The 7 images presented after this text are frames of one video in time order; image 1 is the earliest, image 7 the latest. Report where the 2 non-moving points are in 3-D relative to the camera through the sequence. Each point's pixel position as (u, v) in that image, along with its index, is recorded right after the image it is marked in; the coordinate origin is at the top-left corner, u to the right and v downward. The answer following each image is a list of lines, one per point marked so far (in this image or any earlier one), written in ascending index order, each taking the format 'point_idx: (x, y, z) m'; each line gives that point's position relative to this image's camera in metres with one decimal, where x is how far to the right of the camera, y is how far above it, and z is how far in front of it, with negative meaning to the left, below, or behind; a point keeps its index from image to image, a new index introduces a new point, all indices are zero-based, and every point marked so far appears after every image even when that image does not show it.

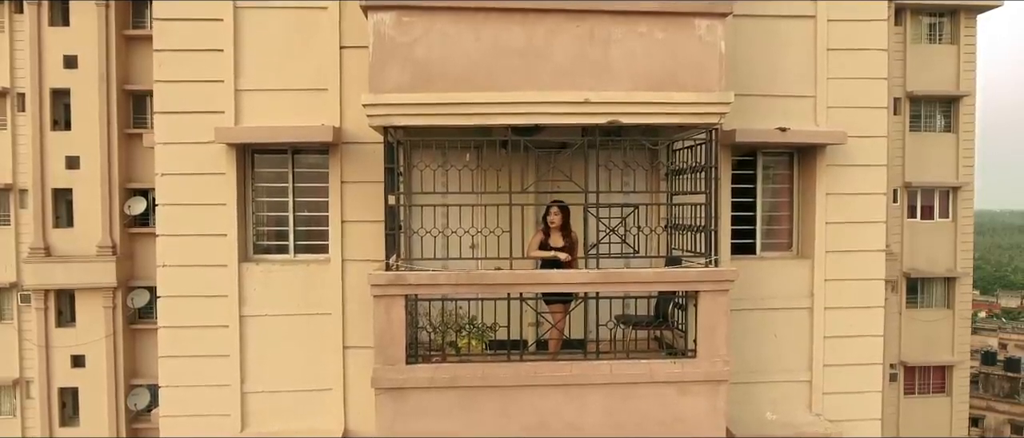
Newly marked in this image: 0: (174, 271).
0: (-2.4, -0.4, +4.1) m
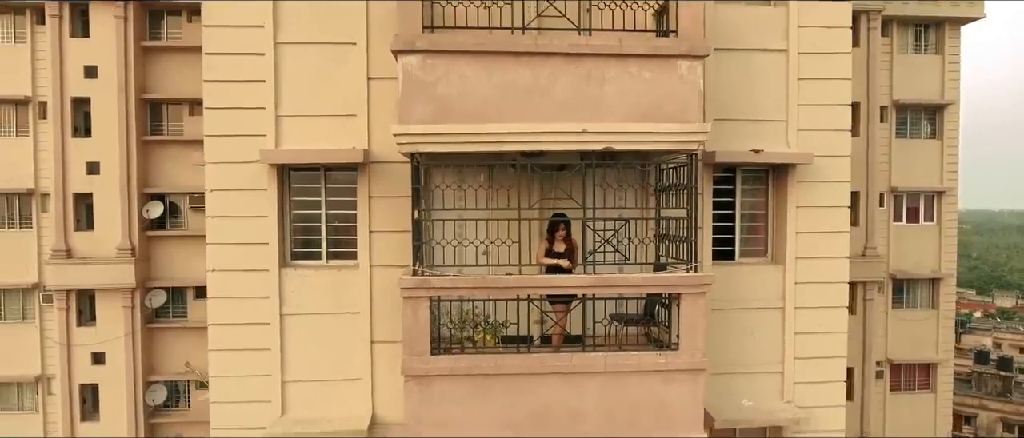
0: (-2.3, -0.4, +4.7) m
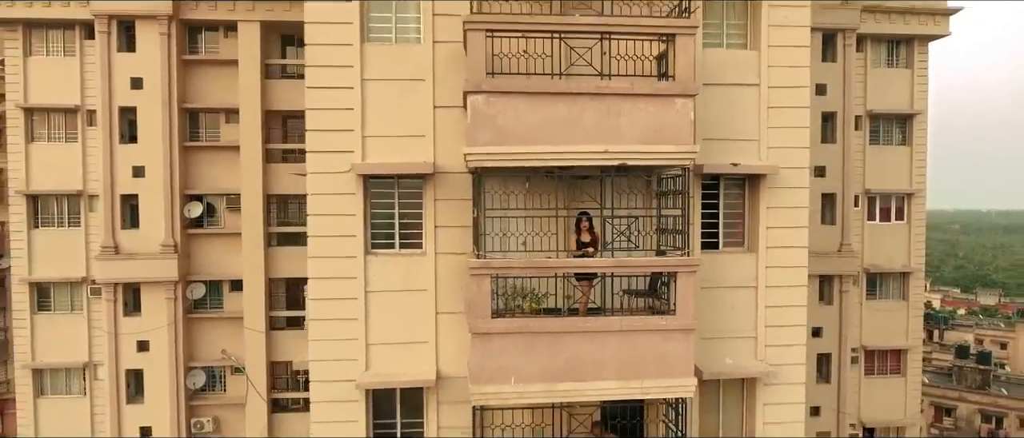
0: (-2.0, -0.4, +6.0) m
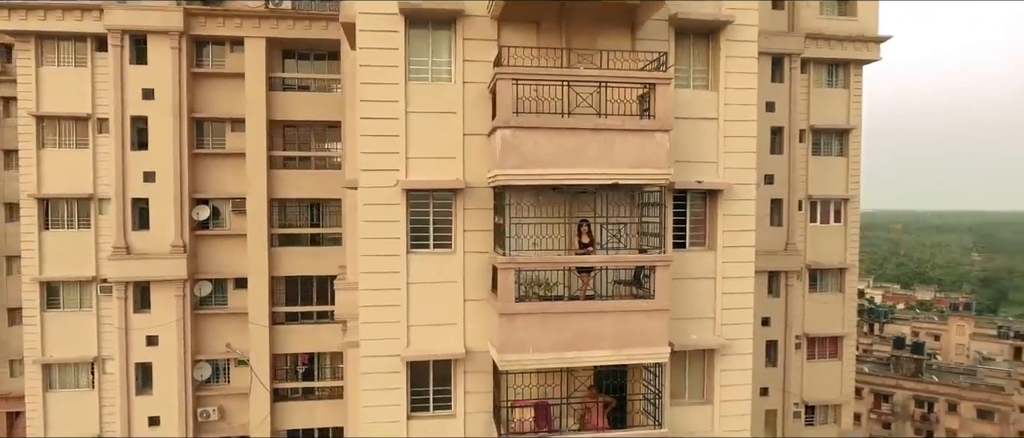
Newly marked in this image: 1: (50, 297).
0: (-1.8, -0.5, +7.3) m
1: (-10.5, -1.8, +13.5) m
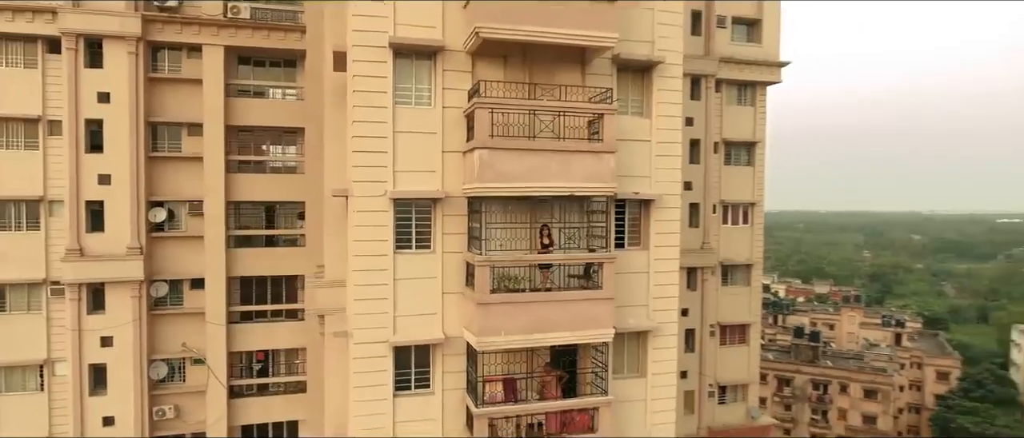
0: (-2.2, -0.6, +8.5) m
1: (-11.6, -1.8, +13.5) m
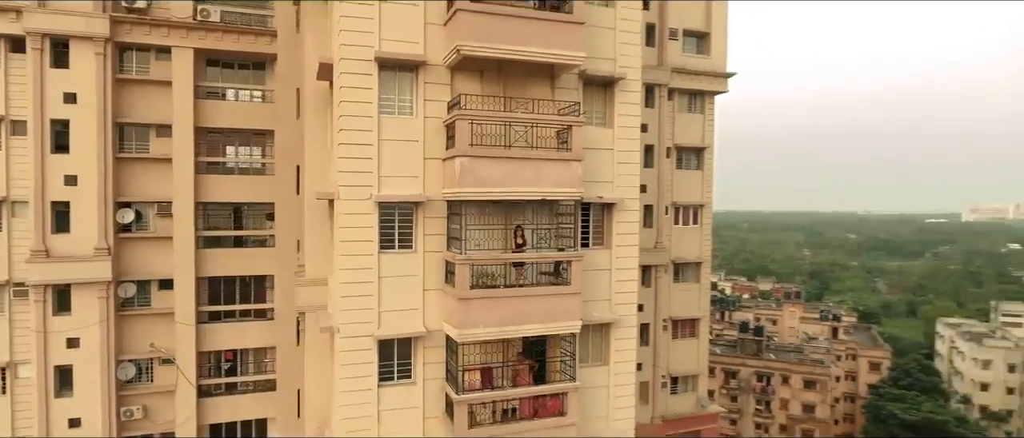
0: (-2.5, -0.6, +9.1) m
1: (-12.3, -1.9, +13.4) m
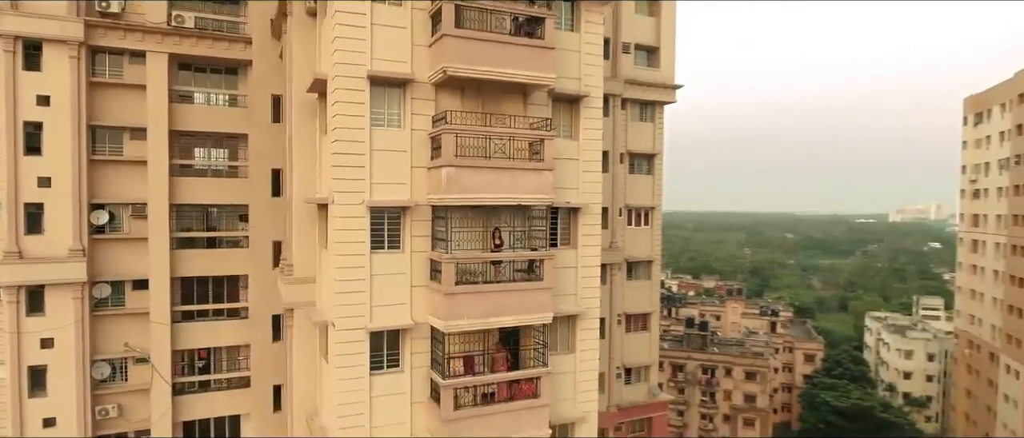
0: (-2.9, -0.6, +10.0) m
1: (-13.0, -1.9, +13.4) m
